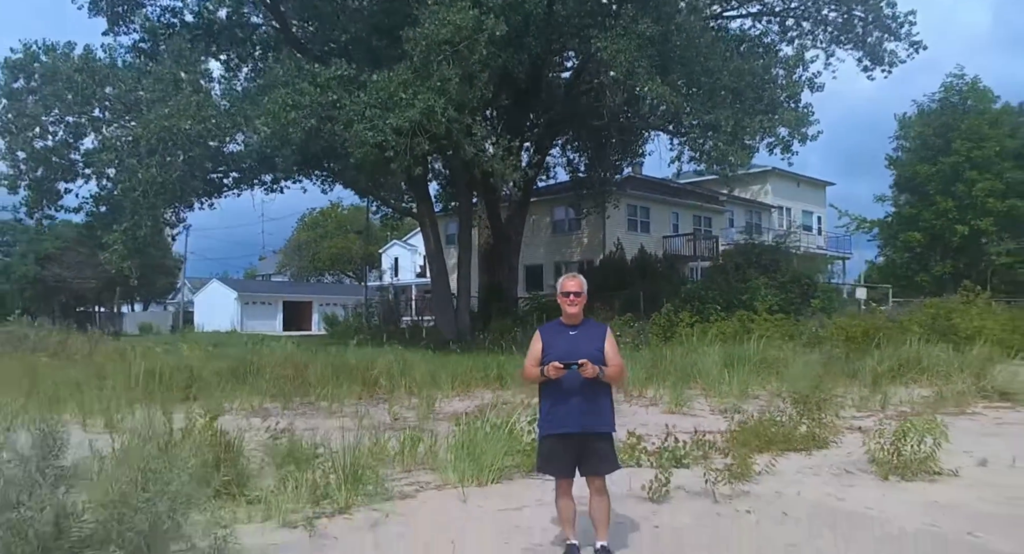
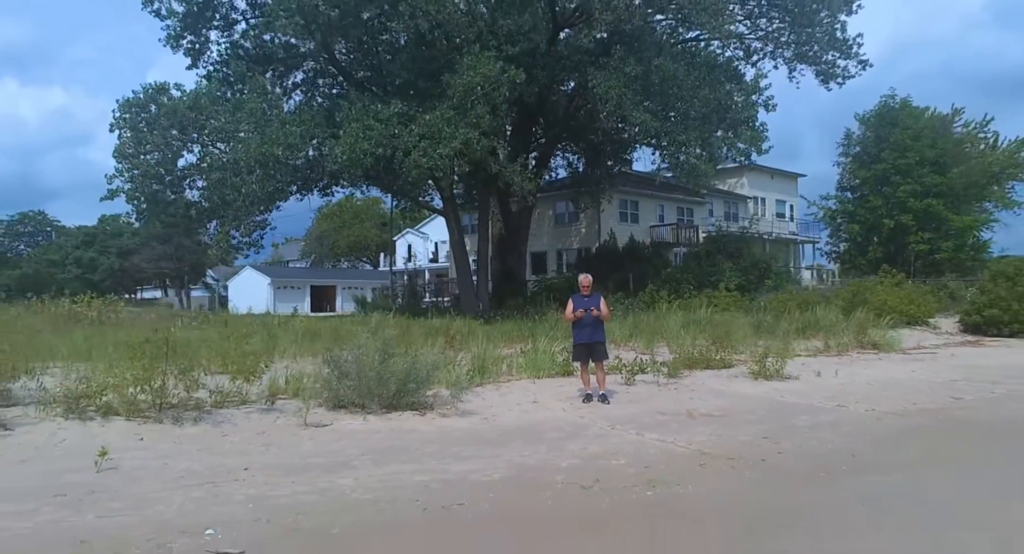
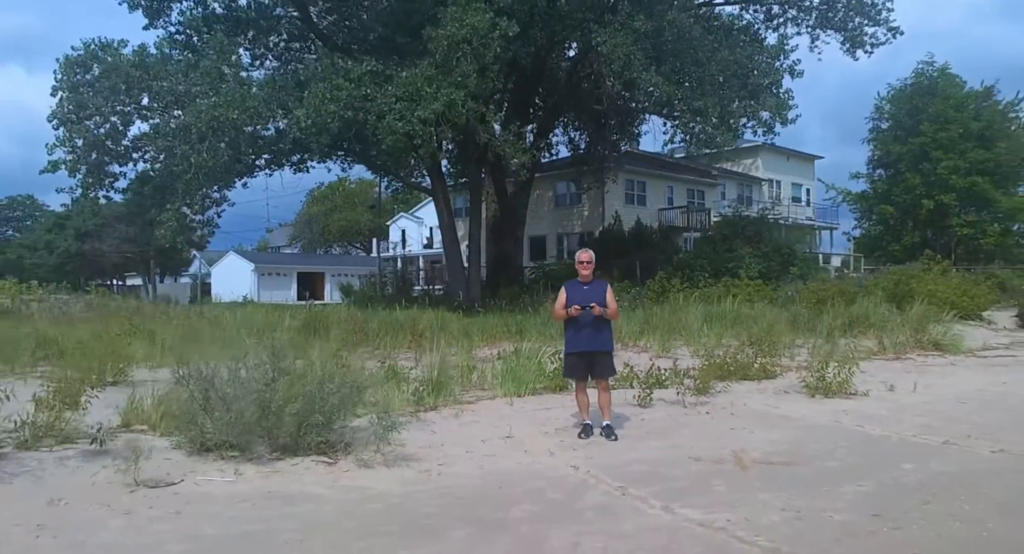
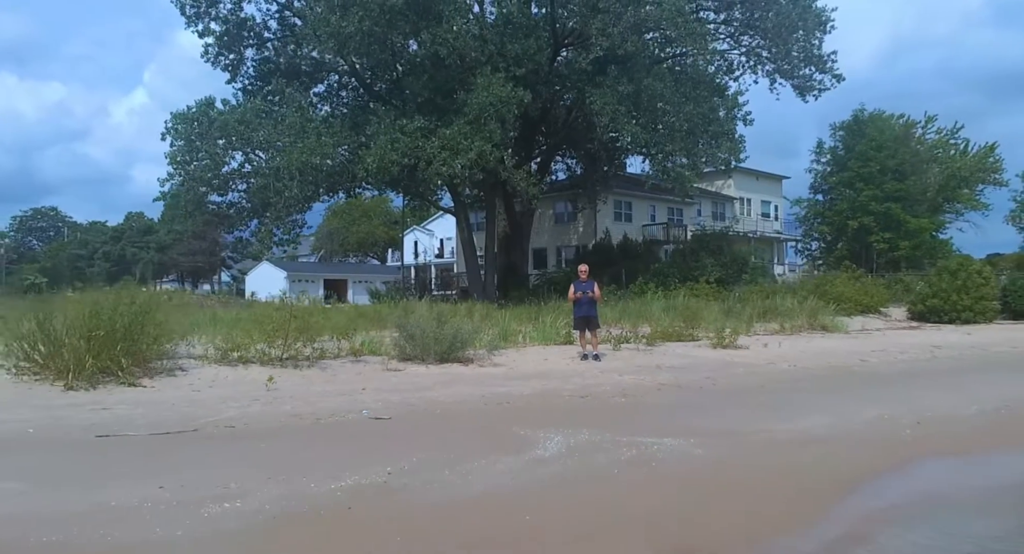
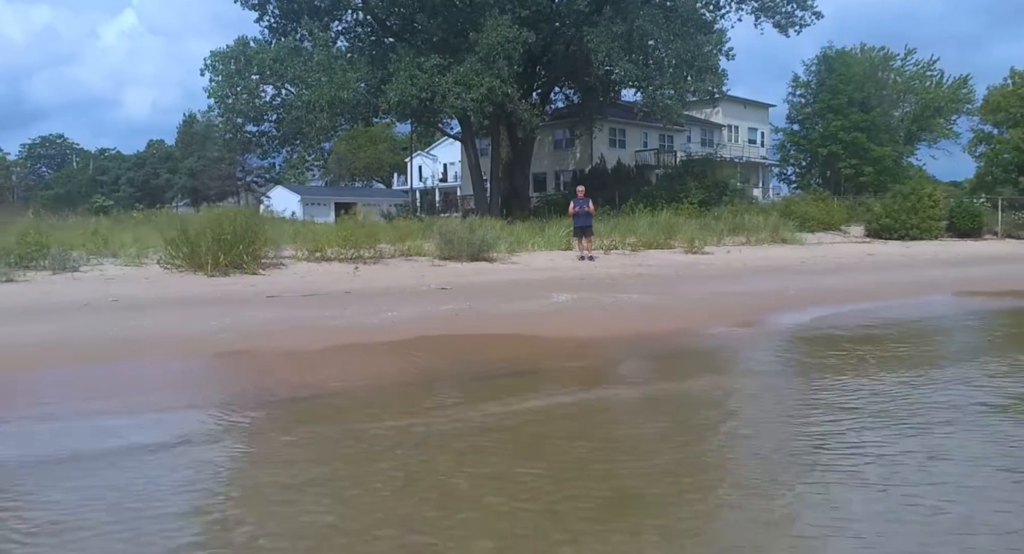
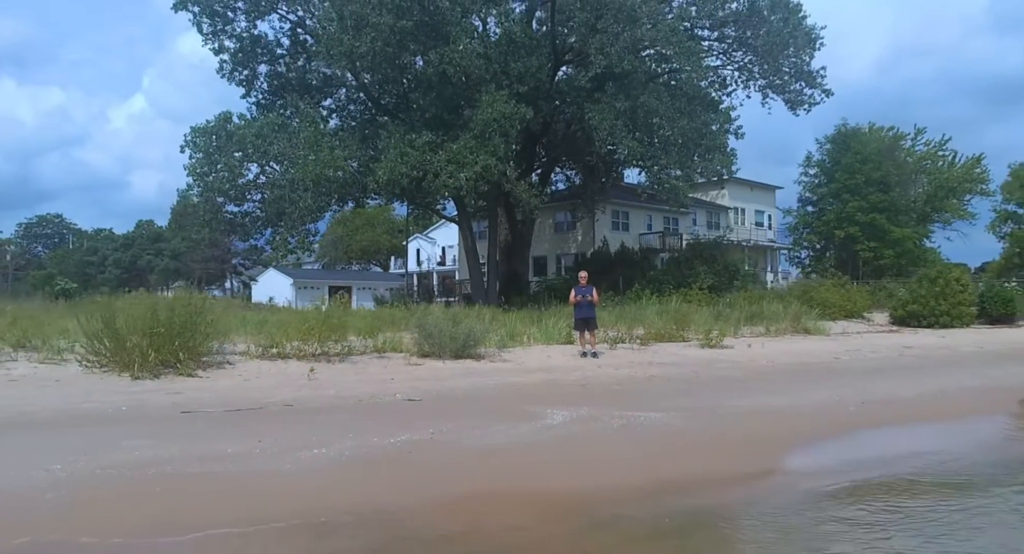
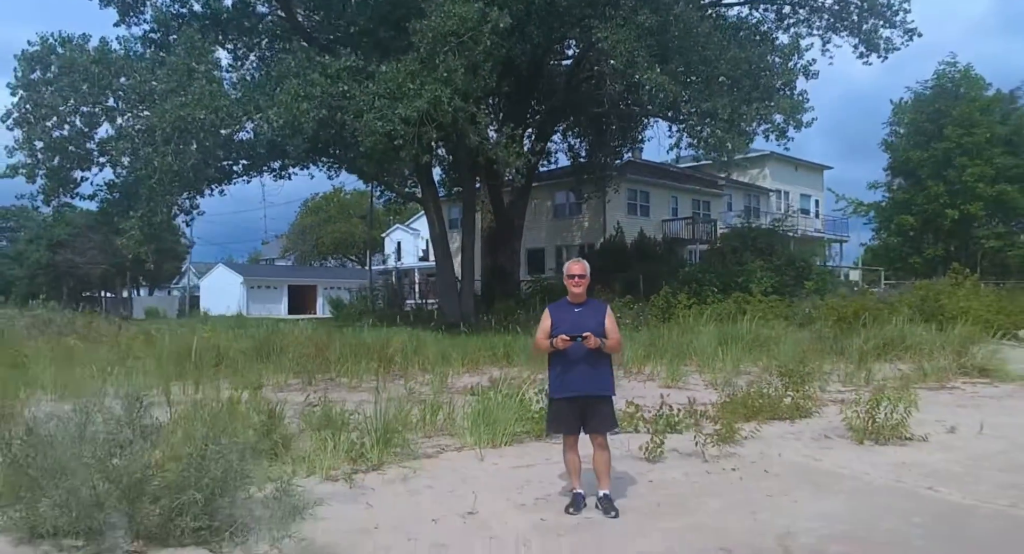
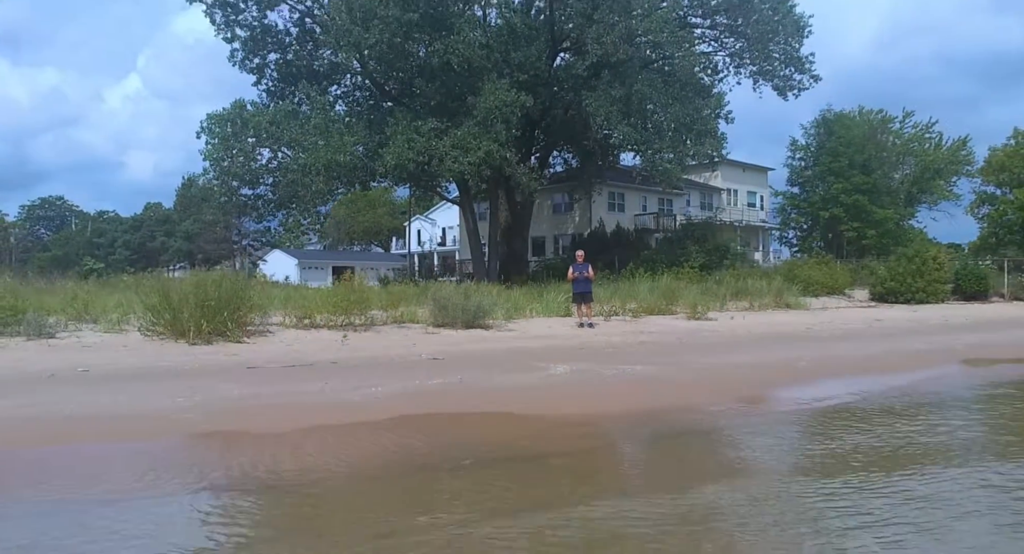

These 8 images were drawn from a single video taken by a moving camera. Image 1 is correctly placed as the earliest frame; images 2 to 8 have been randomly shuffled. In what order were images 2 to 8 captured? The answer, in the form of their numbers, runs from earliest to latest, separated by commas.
7, 3, 2, 4, 6, 8, 5
